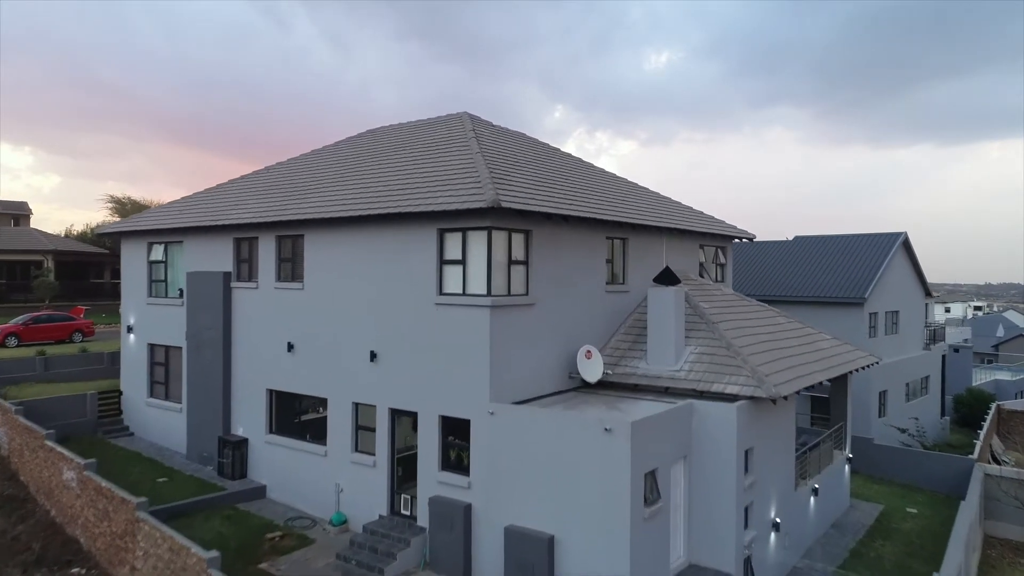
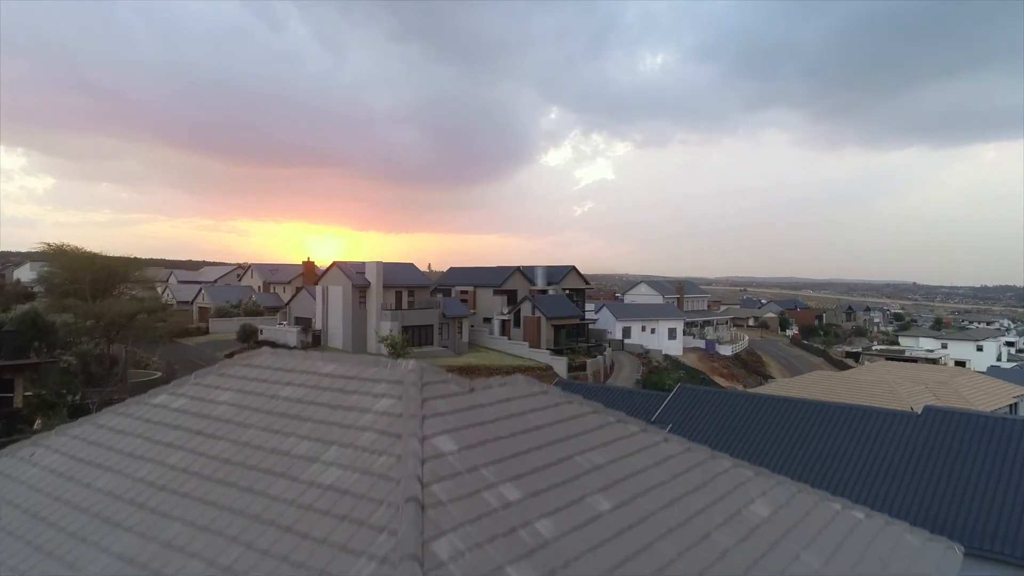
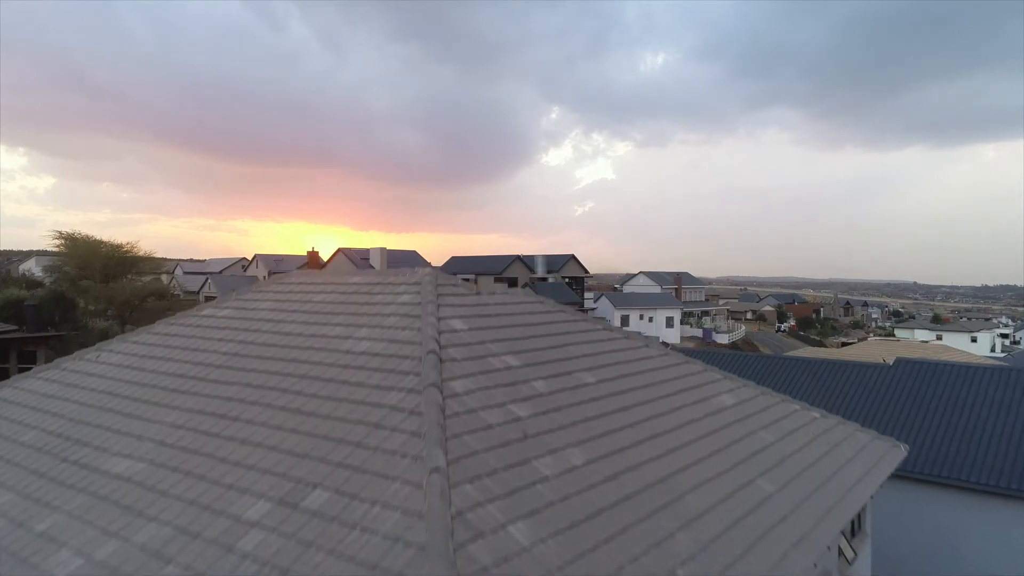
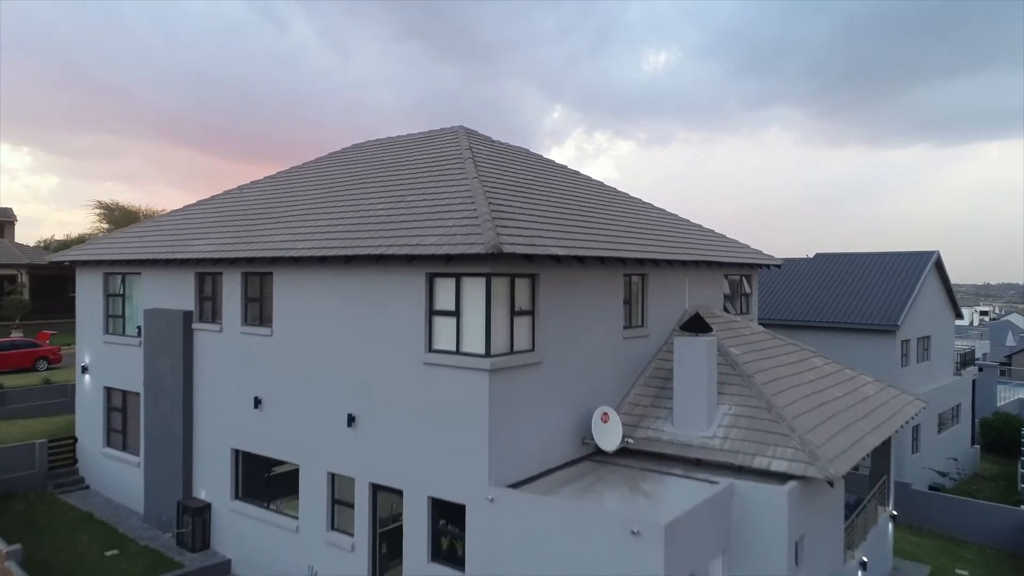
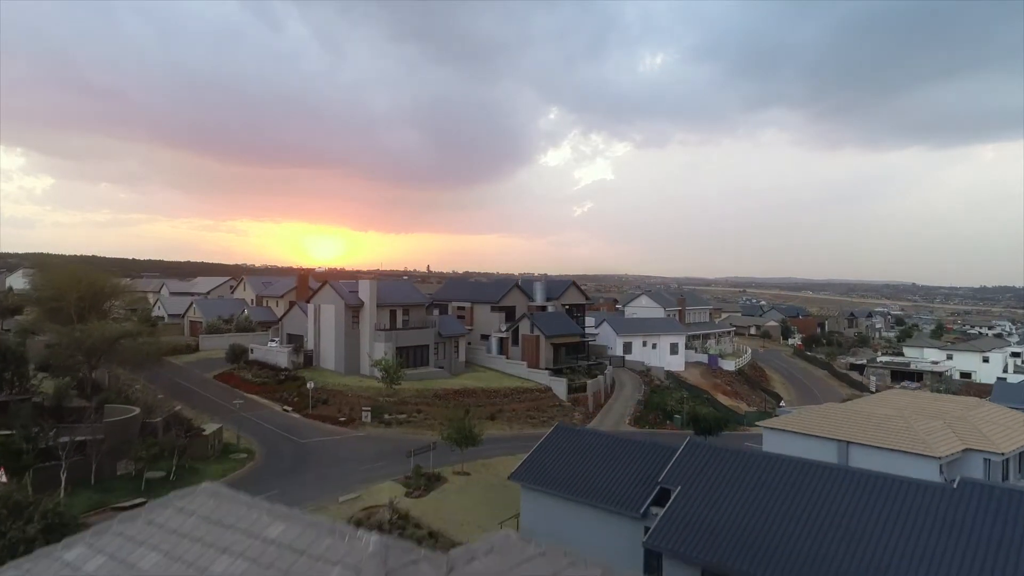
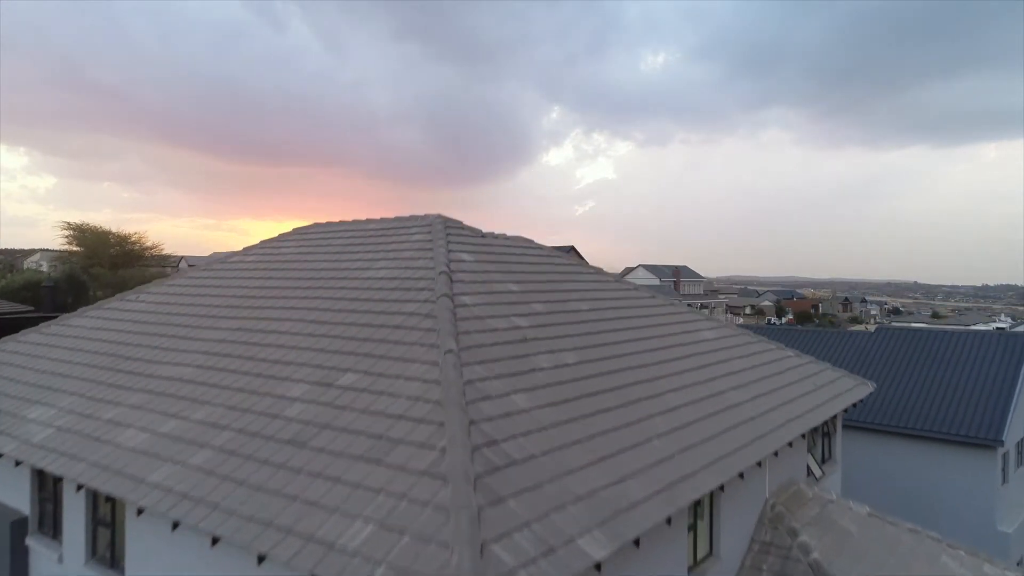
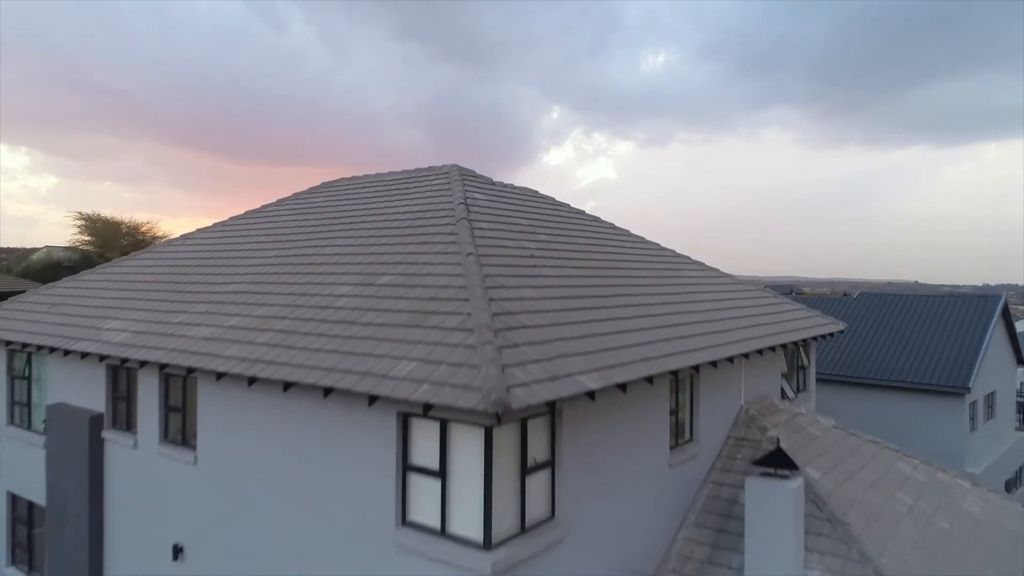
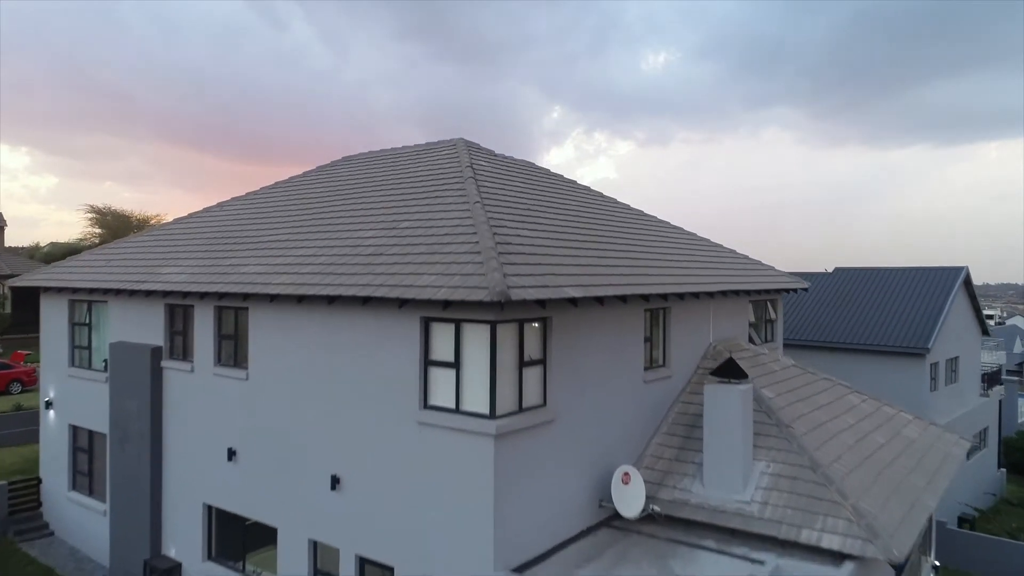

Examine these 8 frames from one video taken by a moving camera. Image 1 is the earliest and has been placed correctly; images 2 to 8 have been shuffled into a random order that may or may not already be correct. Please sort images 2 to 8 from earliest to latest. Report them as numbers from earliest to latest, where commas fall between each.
4, 8, 7, 6, 3, 2, 5
